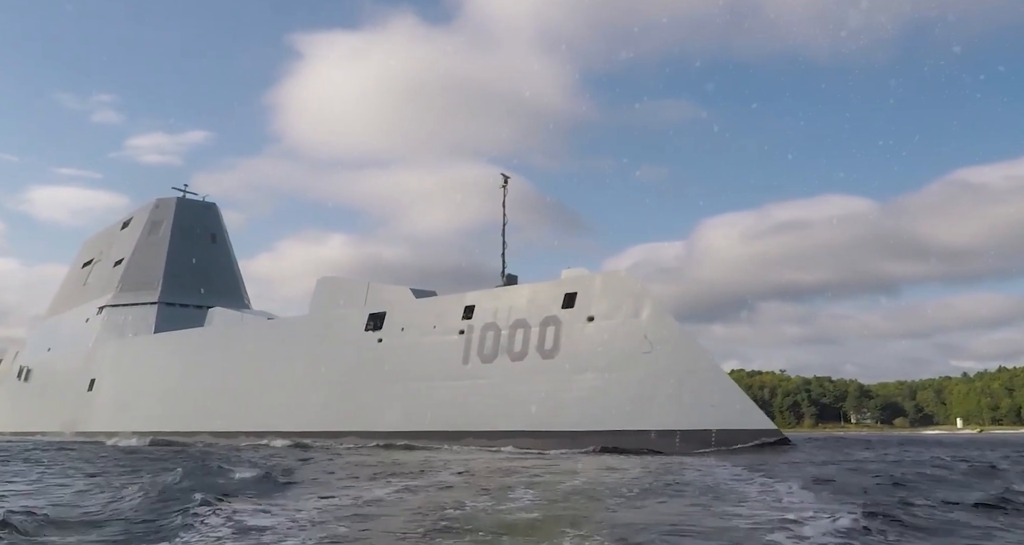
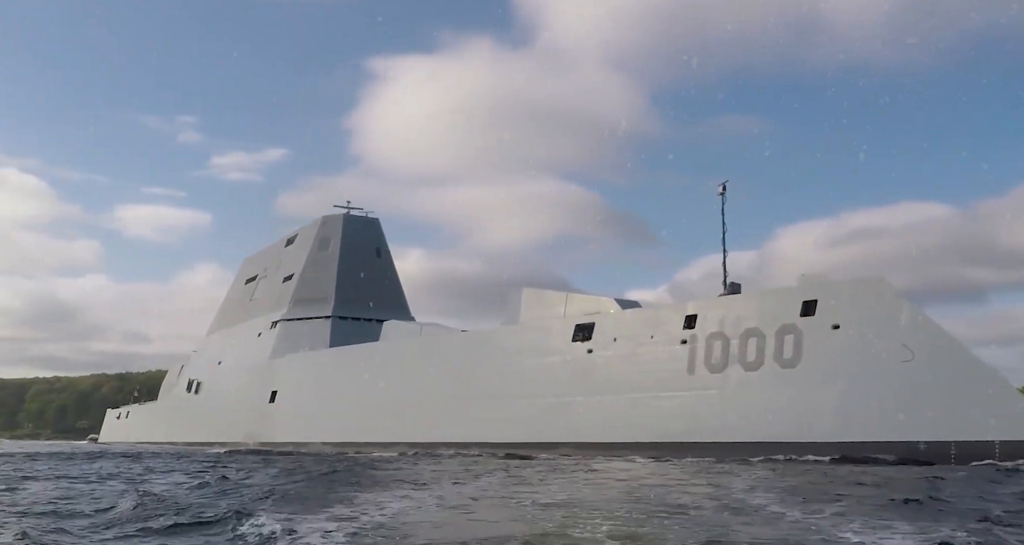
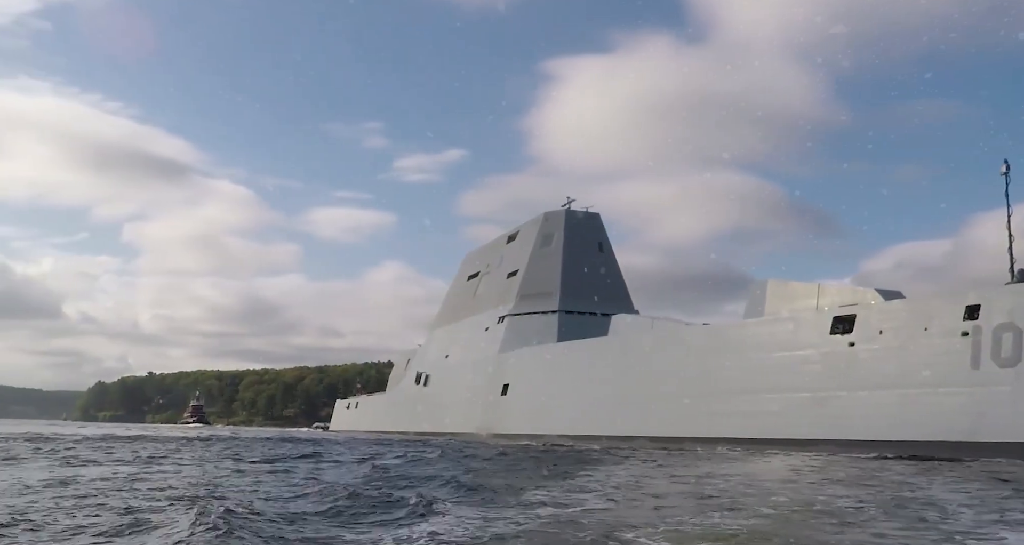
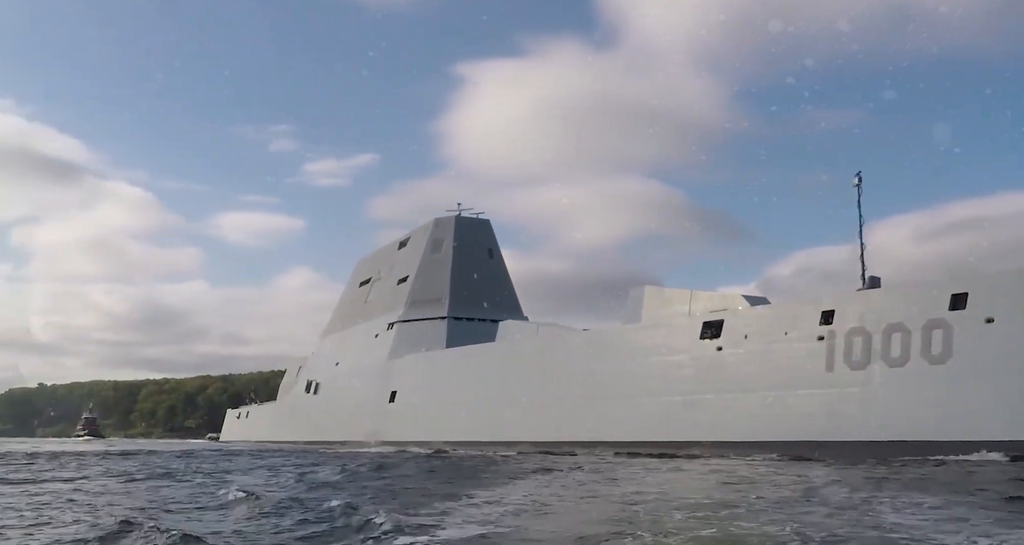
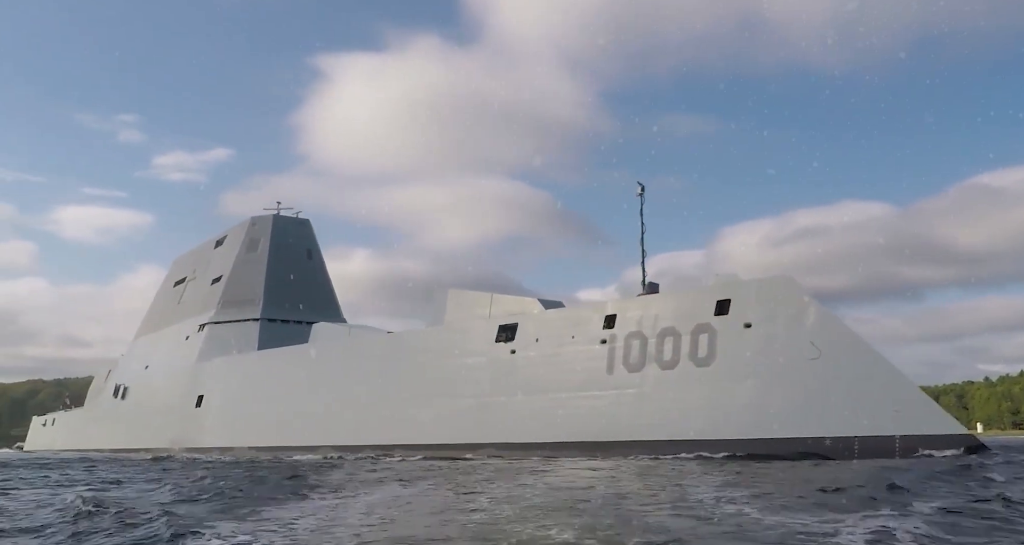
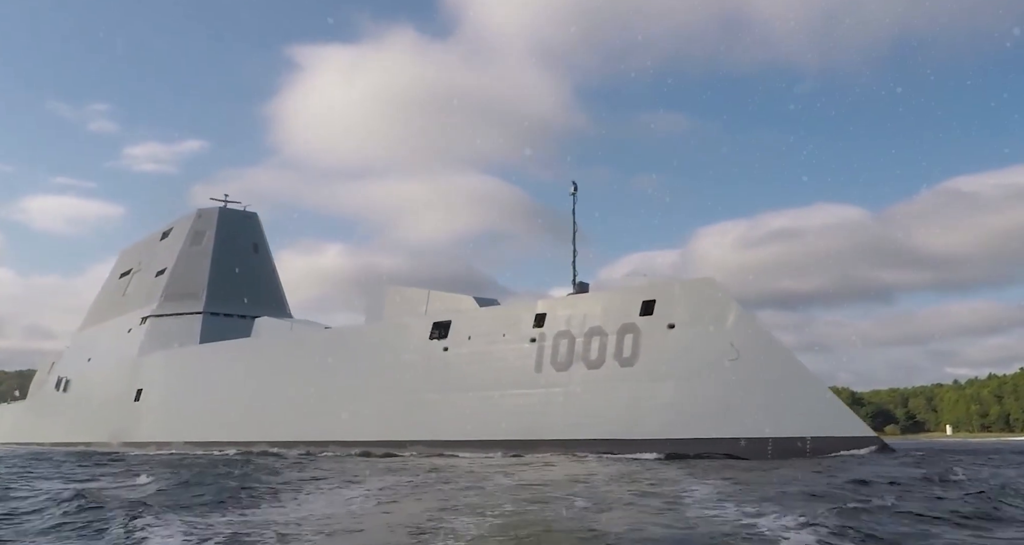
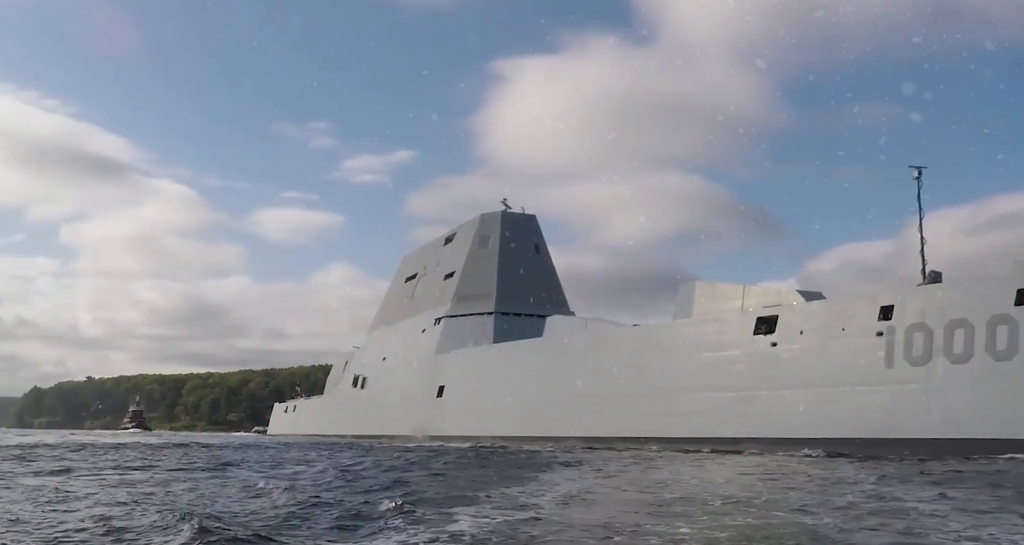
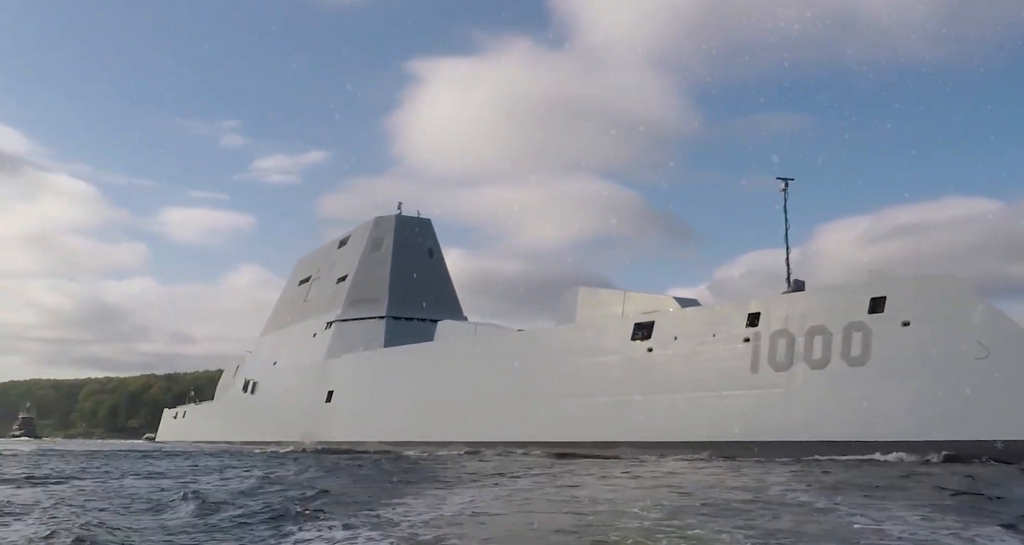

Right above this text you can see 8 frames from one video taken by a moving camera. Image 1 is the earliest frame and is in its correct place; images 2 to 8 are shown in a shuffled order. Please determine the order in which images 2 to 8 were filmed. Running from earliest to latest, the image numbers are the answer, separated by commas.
6, 5, 2, 8, 4, 7, 3
